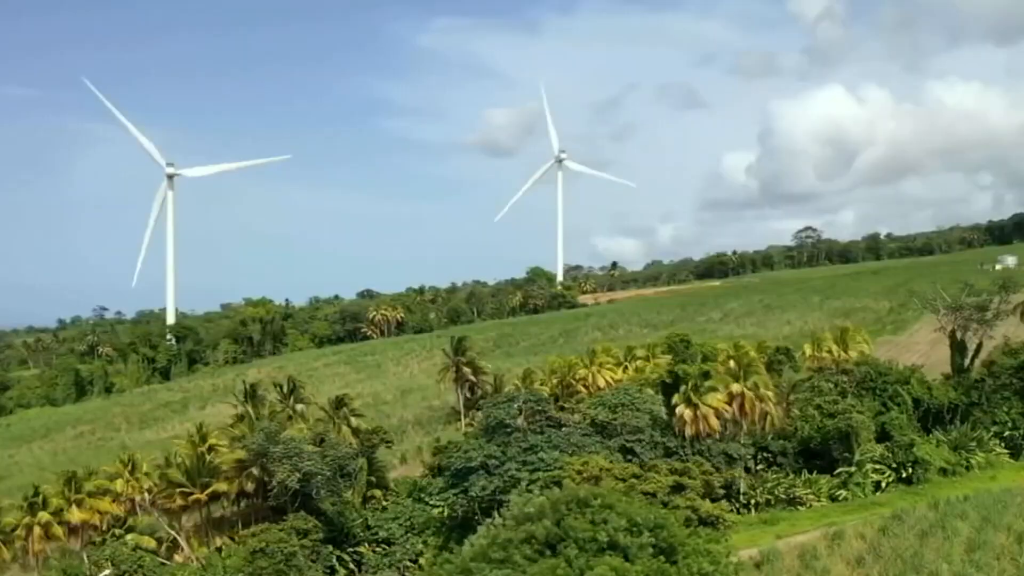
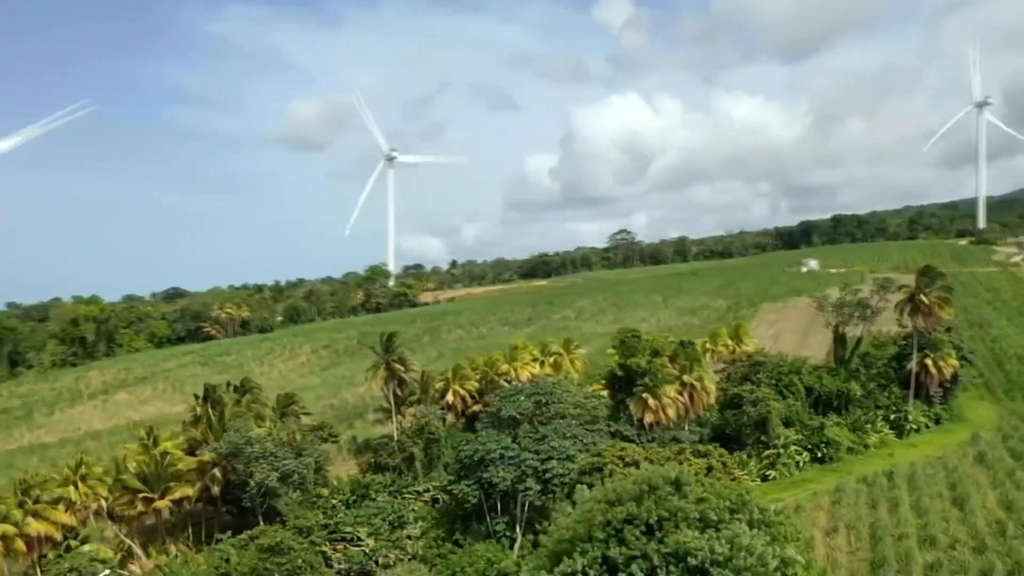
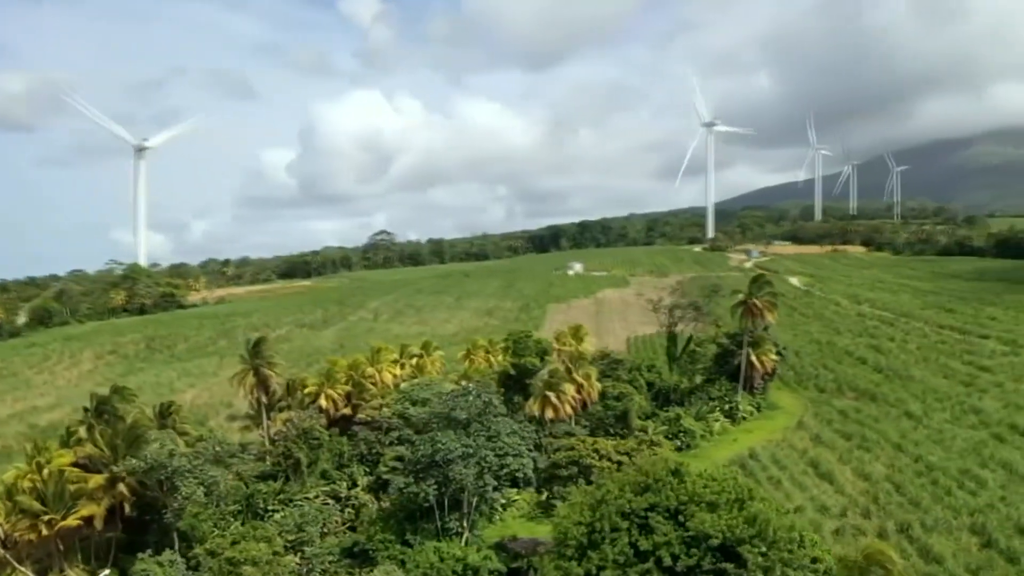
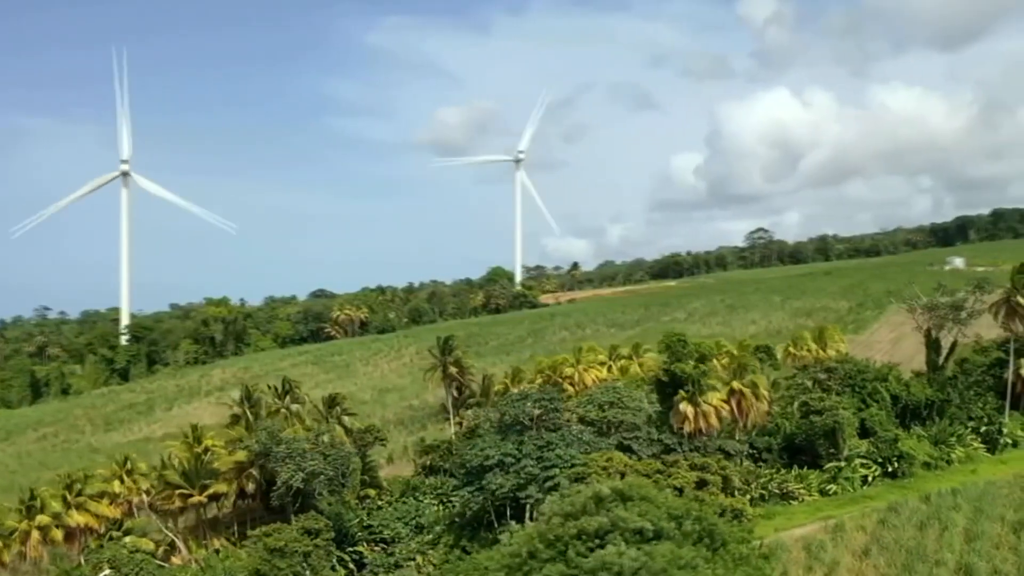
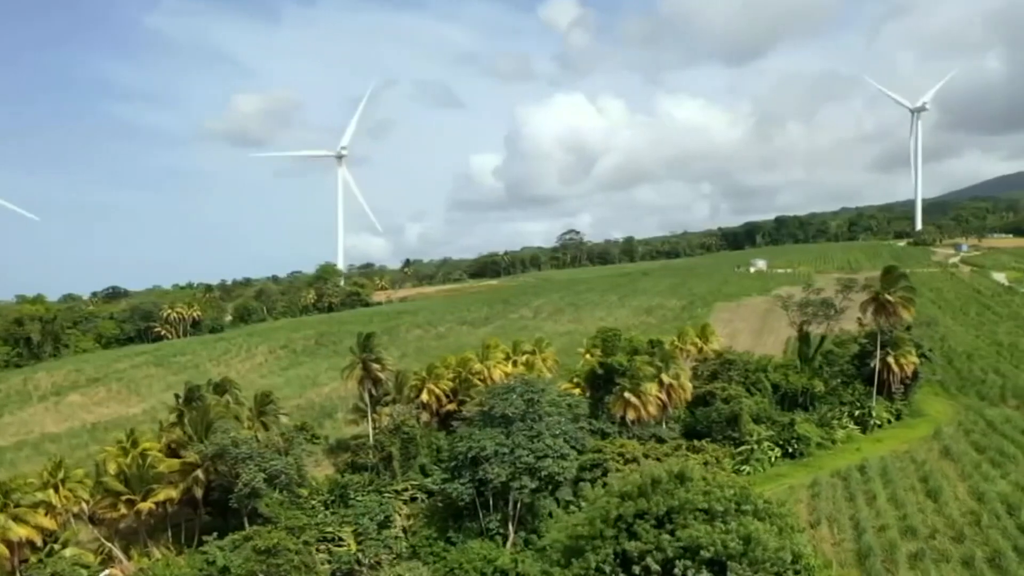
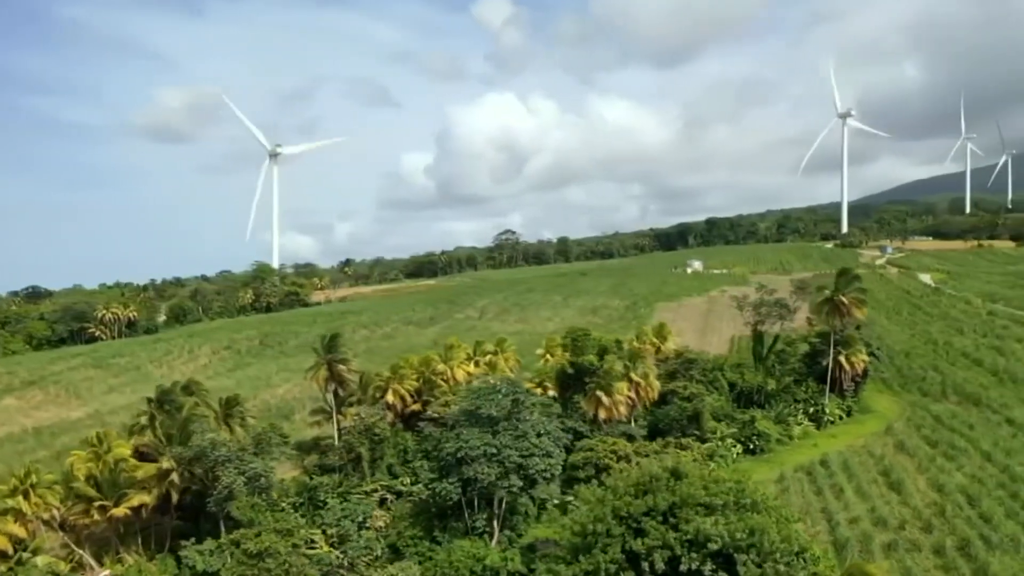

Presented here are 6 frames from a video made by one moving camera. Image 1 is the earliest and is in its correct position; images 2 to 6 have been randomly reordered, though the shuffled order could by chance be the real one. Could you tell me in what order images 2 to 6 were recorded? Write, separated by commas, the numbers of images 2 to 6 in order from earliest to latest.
4, 2, 5, 6, 3
